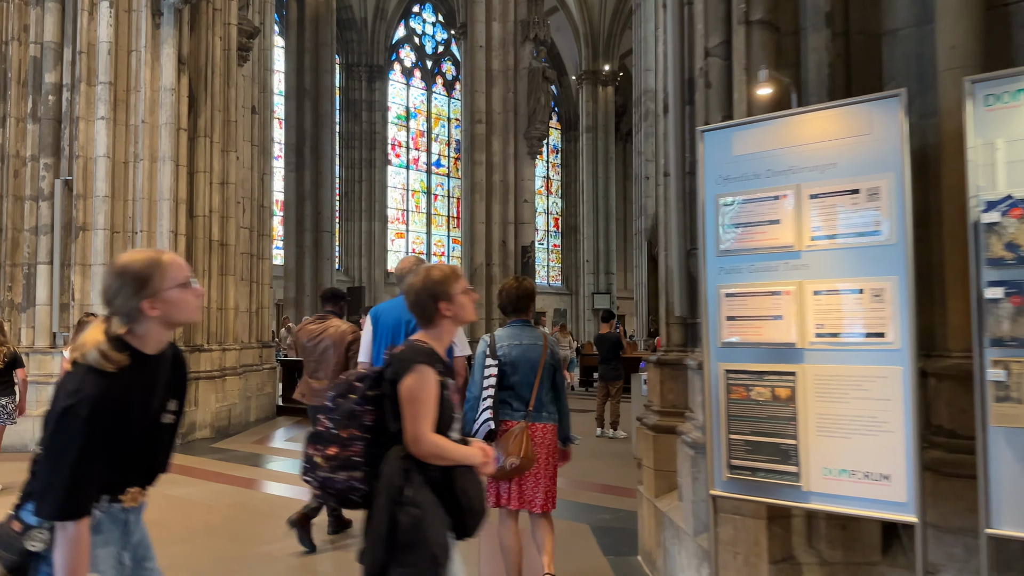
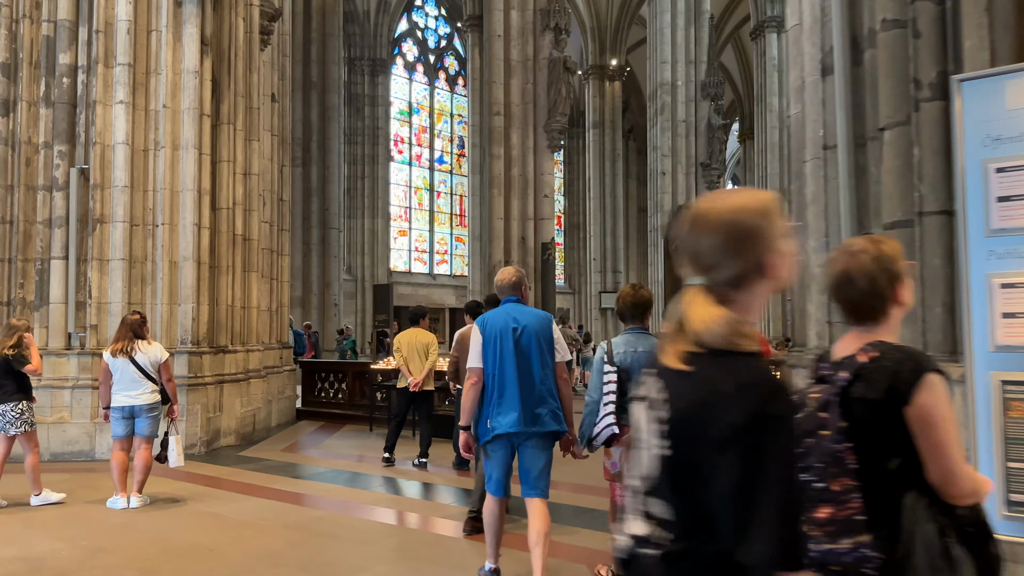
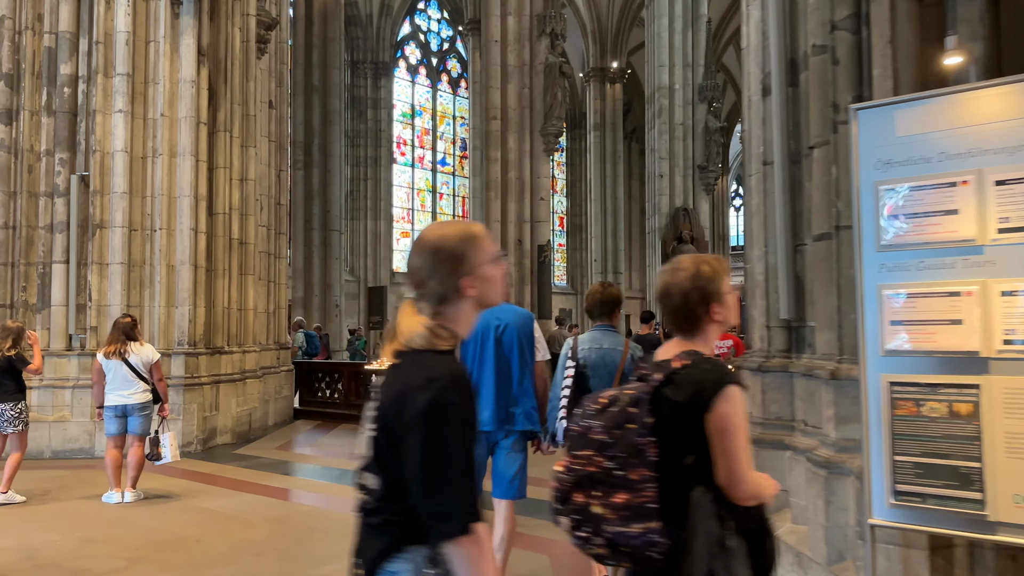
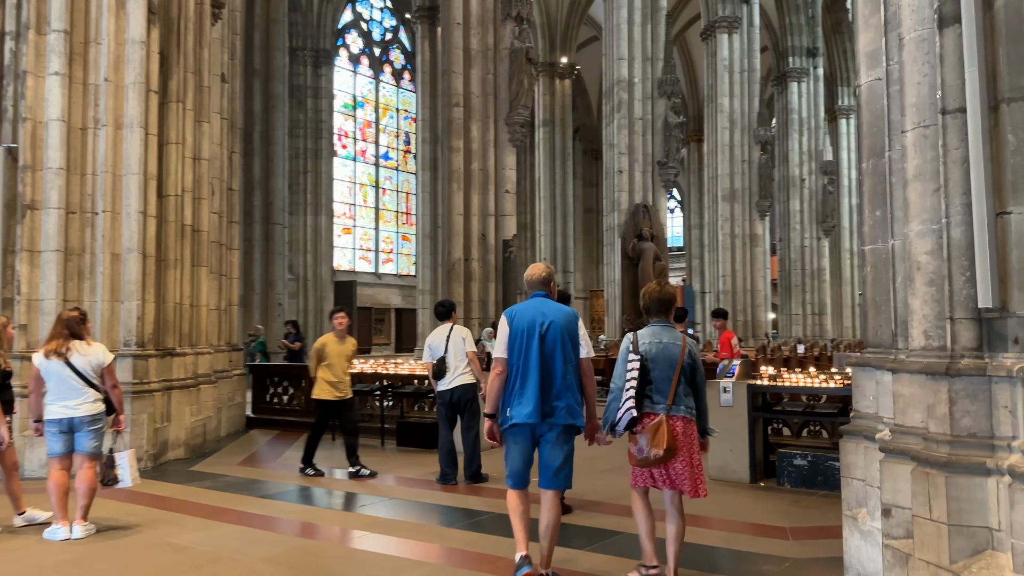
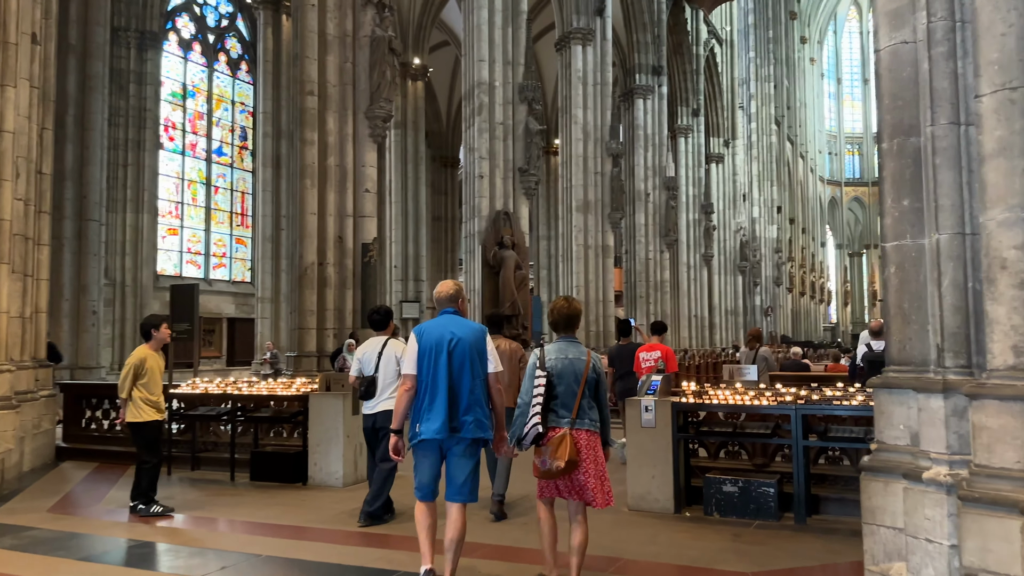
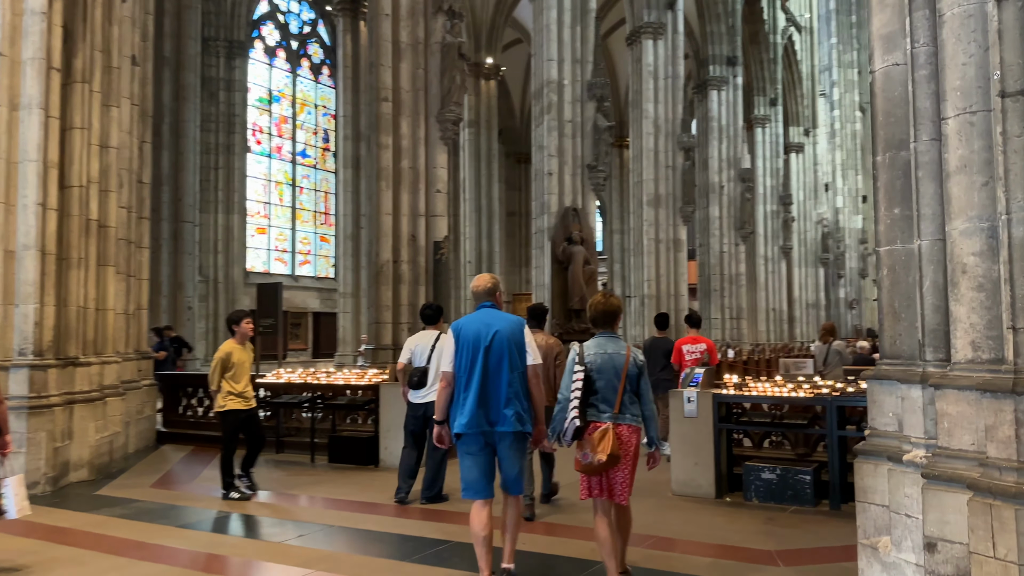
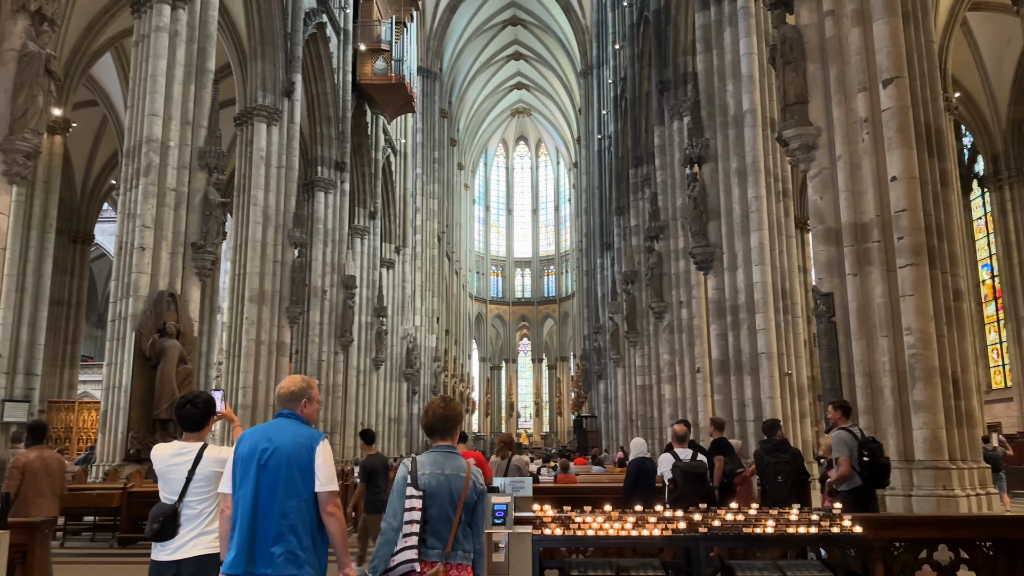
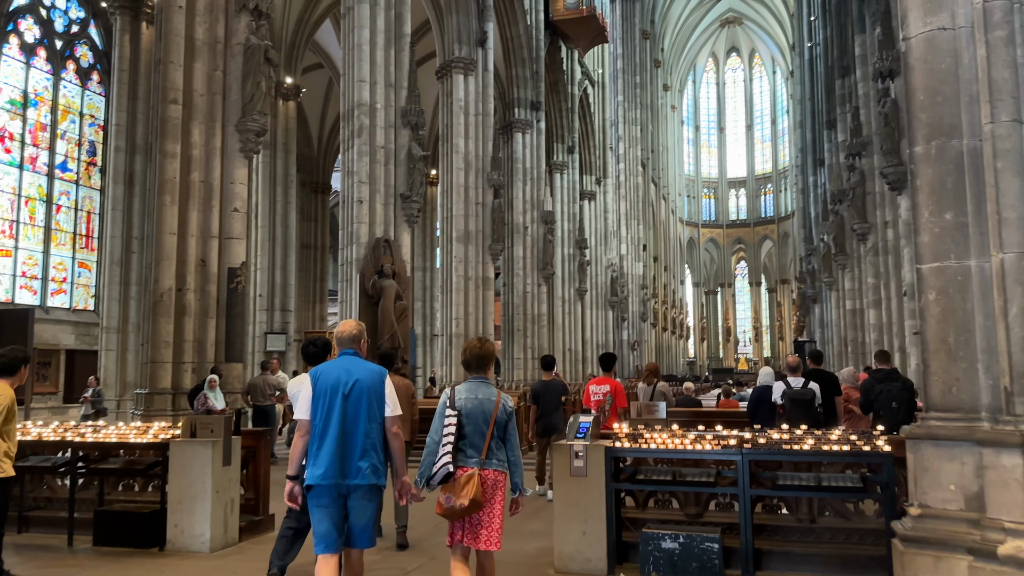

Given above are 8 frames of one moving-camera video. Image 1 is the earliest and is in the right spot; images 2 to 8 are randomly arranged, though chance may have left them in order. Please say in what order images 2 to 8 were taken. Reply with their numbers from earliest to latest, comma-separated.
3, 2, 4, 6, 5, 8, 7
